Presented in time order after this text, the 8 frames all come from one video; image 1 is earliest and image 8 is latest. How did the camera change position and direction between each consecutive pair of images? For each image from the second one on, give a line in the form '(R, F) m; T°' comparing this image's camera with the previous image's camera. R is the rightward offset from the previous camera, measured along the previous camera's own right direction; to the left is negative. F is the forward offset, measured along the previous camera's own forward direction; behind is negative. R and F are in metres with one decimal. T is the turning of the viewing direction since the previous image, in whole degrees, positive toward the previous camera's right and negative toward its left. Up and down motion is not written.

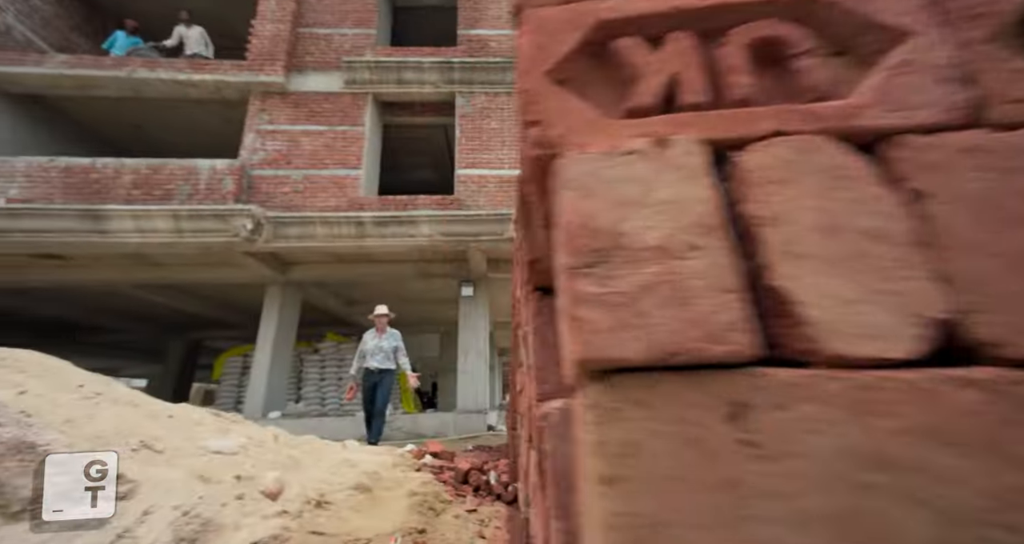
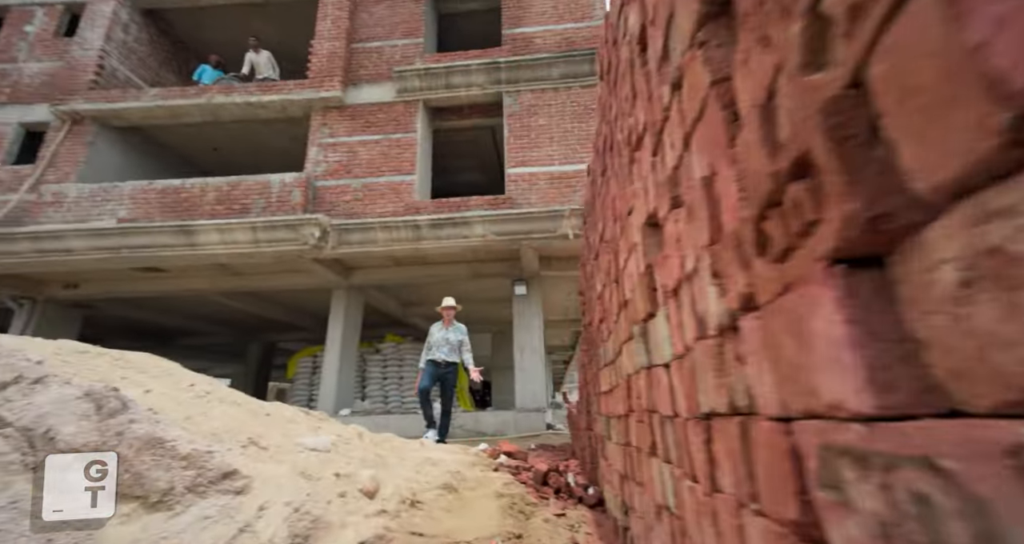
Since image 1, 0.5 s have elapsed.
(-0.1, +0.1) m; -7°
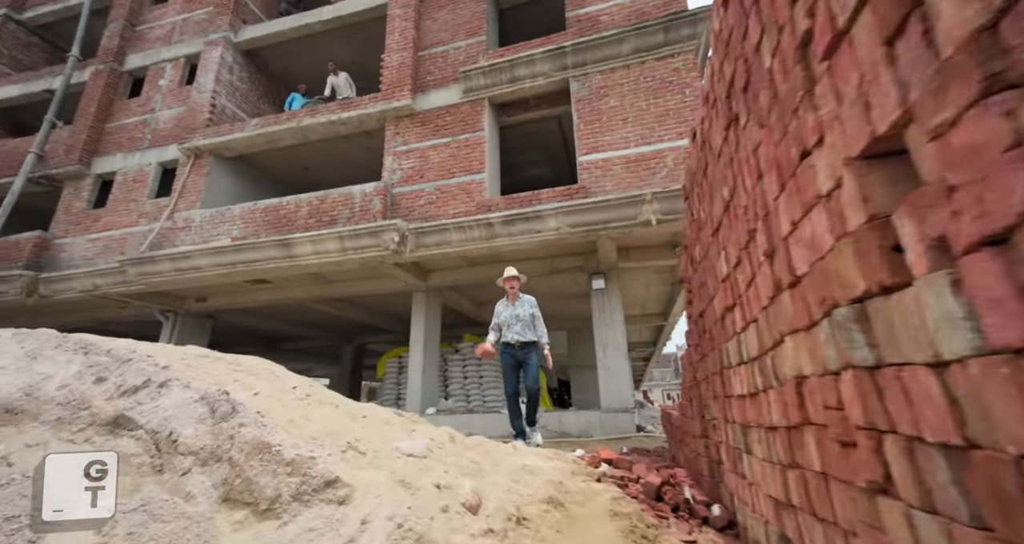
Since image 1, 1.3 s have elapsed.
(-0.1, +0.2) m; -10°
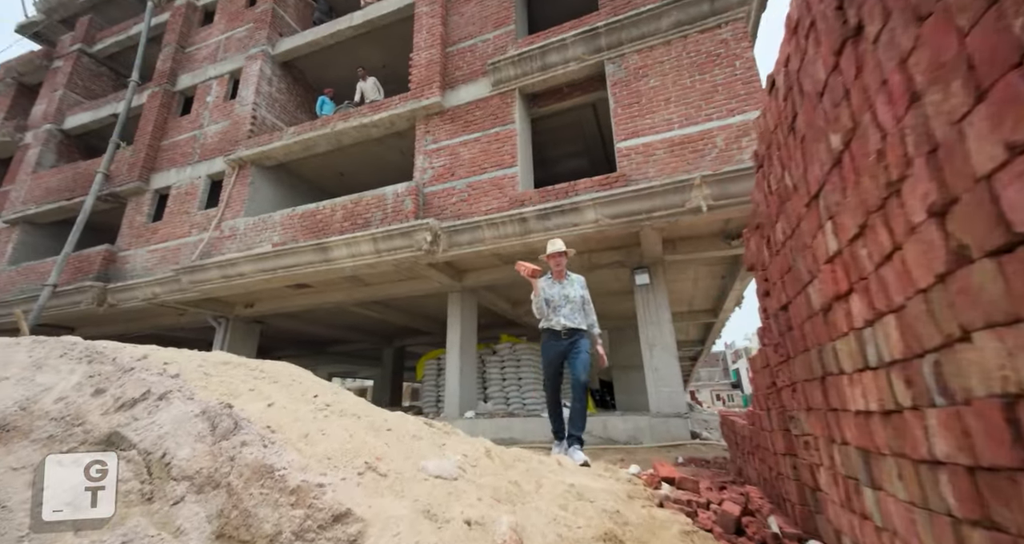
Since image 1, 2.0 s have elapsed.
(0.0, +0.3) m; -5°
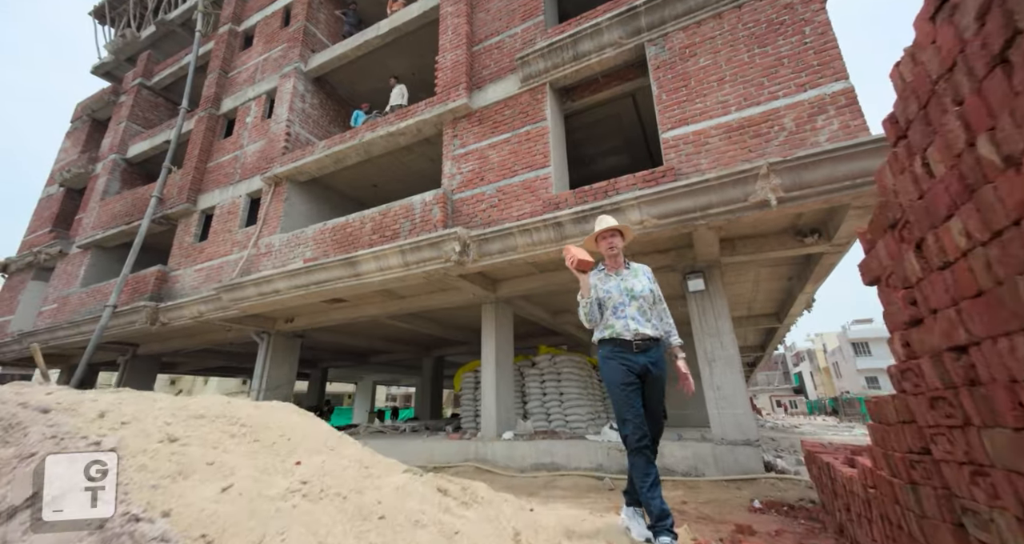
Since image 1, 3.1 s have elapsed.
(0.0, +0.5) m; -5°
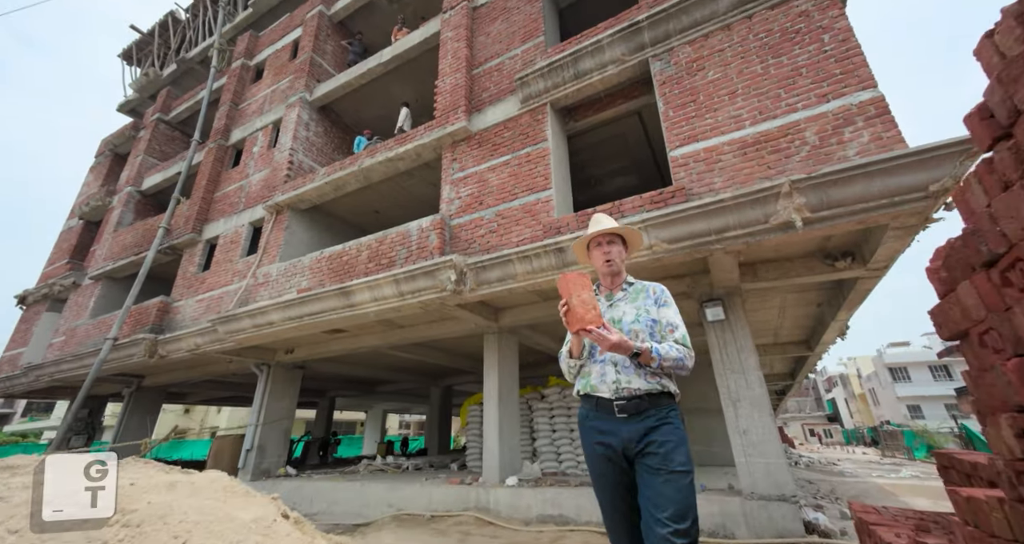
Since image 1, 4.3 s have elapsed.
(+0.2, +0.4) m; -2°
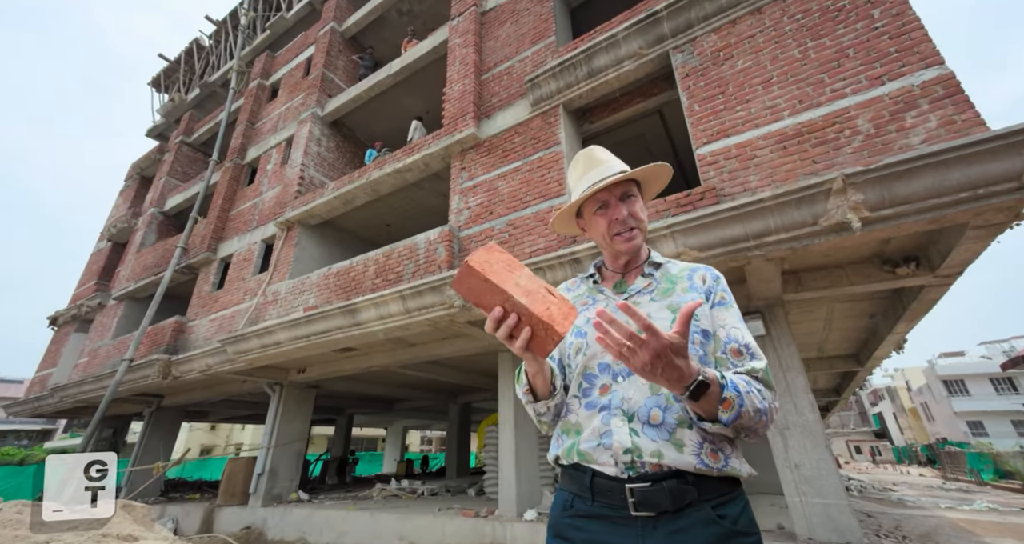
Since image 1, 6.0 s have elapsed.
(+0.1, +0.4) m; -3°
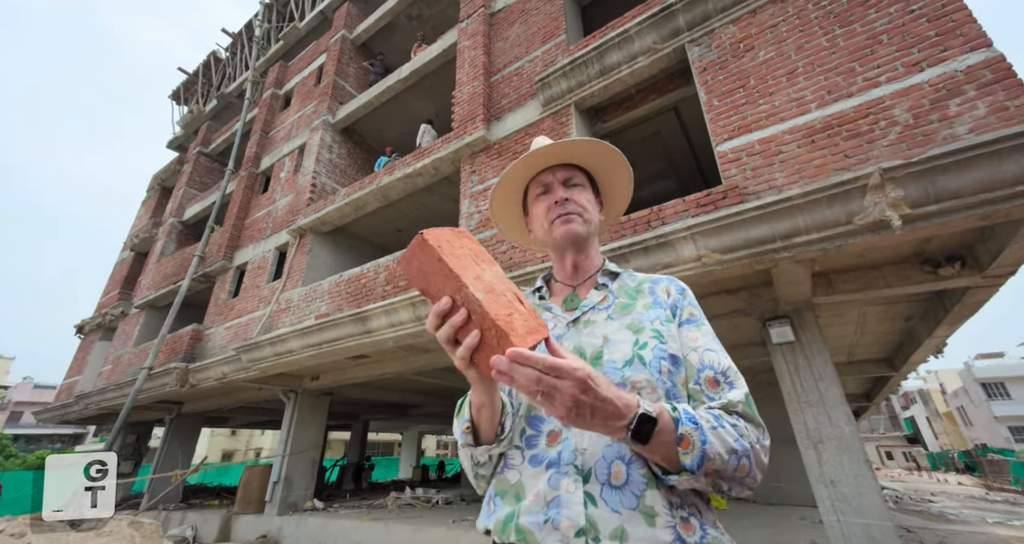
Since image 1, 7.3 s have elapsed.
(0.0, +0.2) m; -2°
